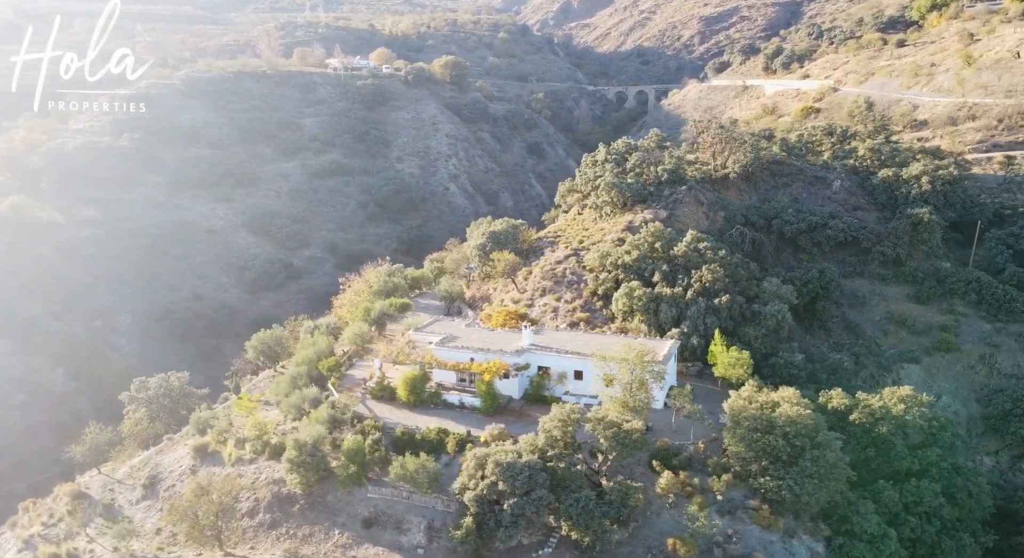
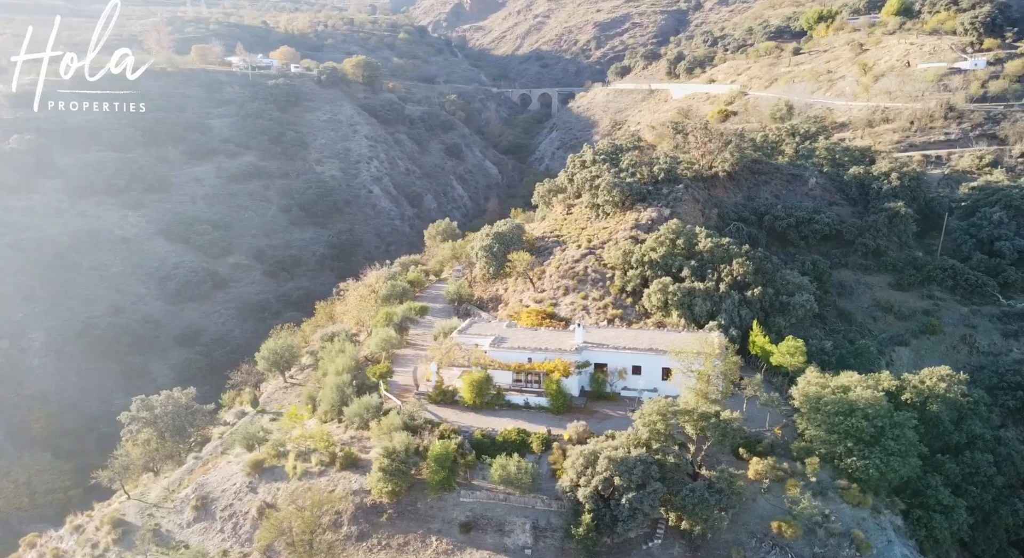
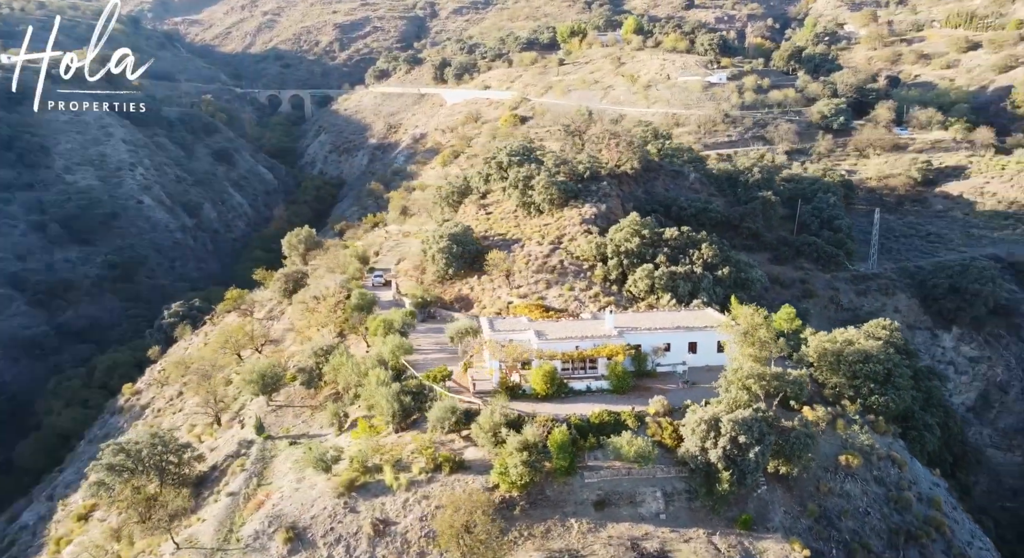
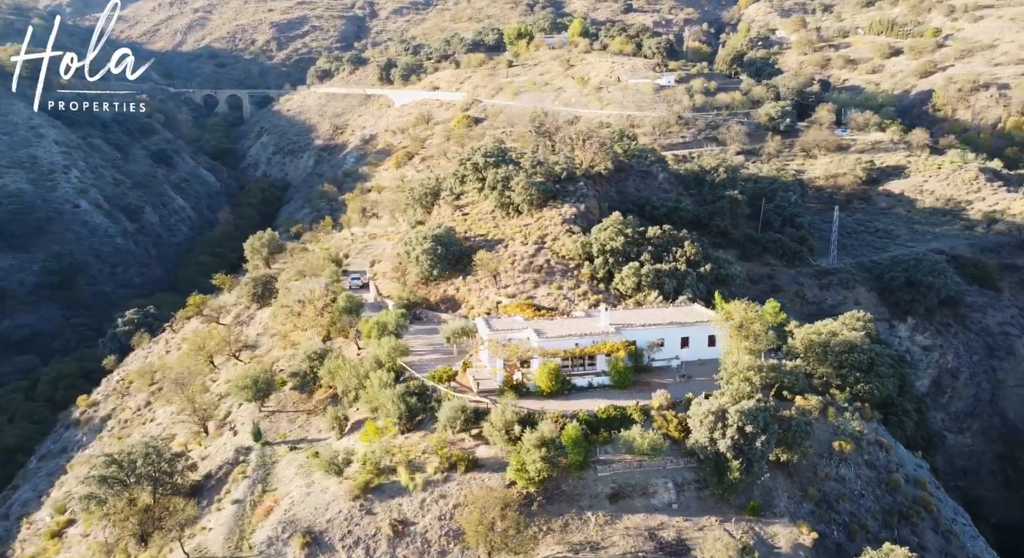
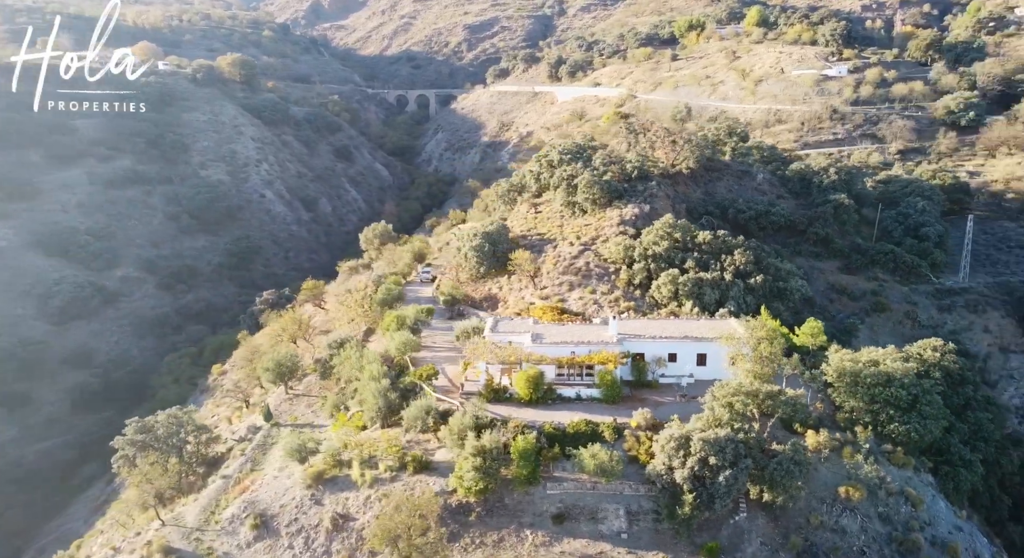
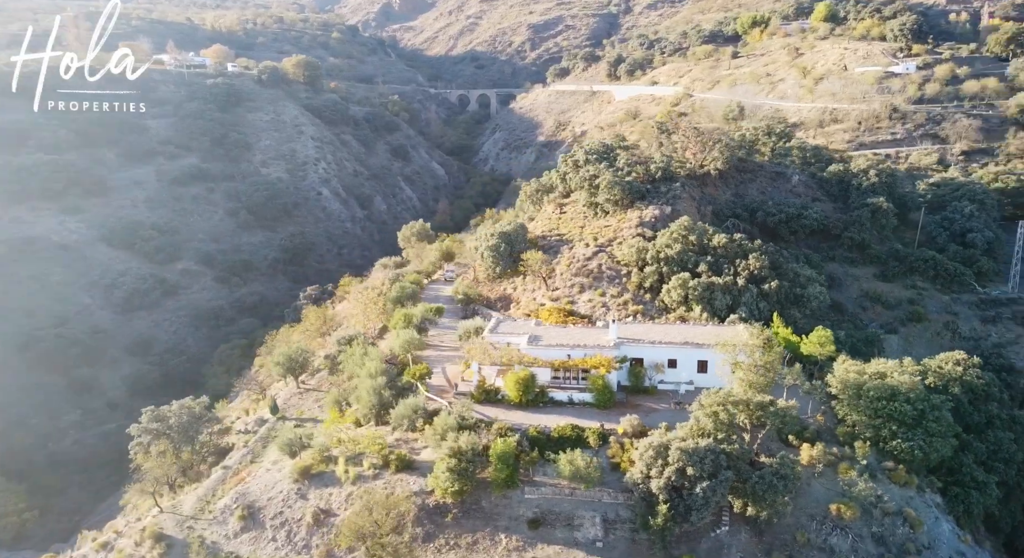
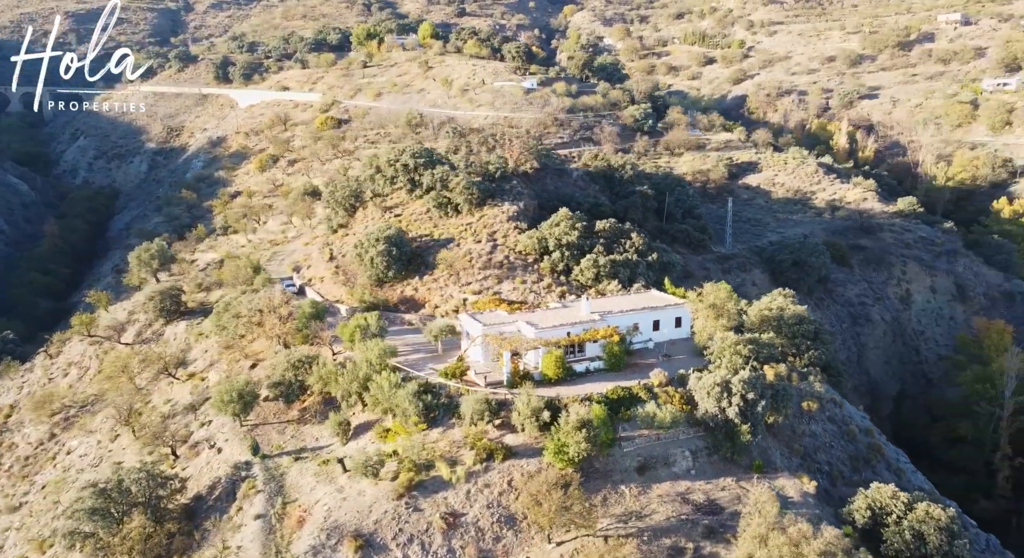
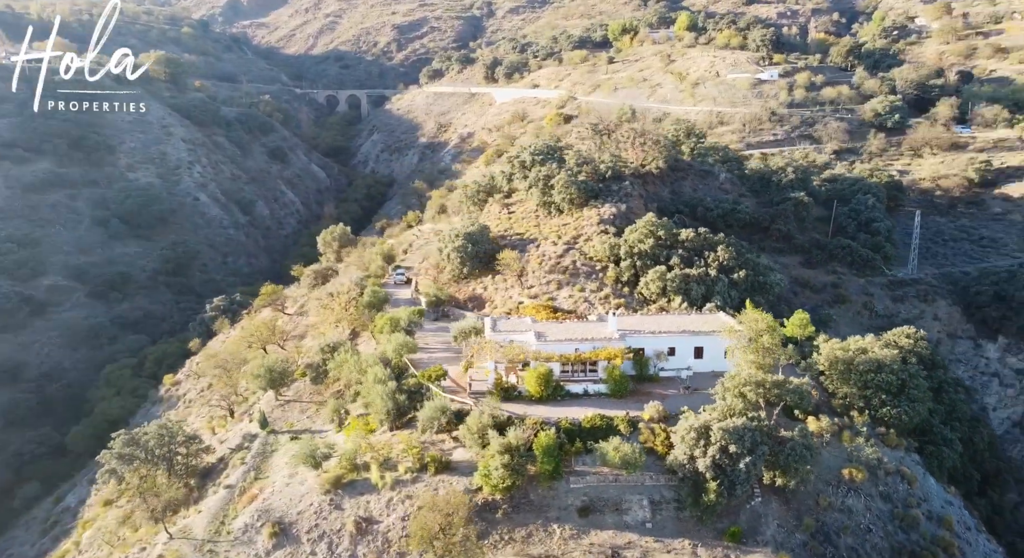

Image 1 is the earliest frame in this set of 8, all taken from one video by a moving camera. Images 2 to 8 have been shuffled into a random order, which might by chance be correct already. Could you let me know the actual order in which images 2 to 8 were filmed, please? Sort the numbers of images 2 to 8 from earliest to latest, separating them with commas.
2, 6, 5, 8, 3, 4, 7
